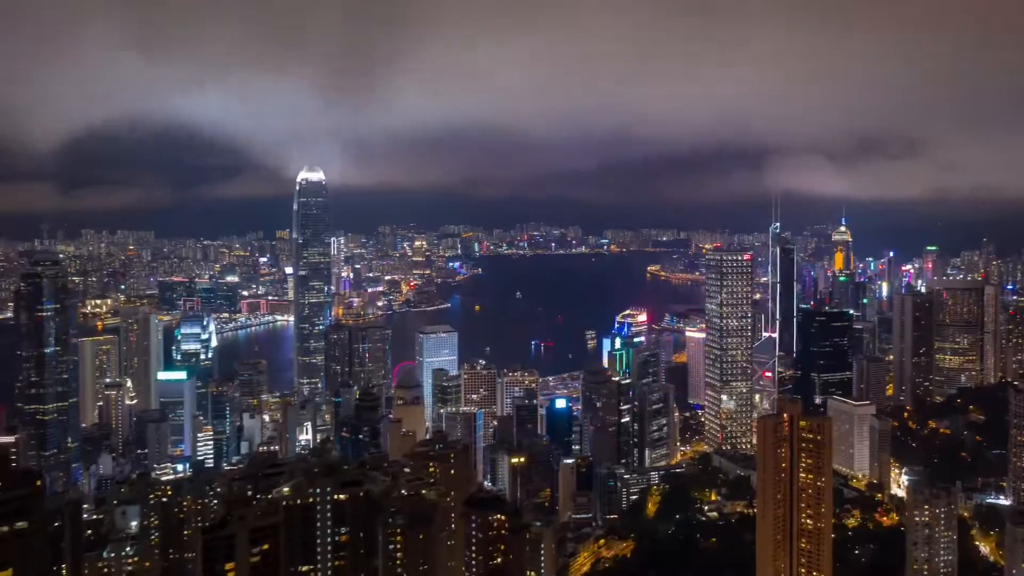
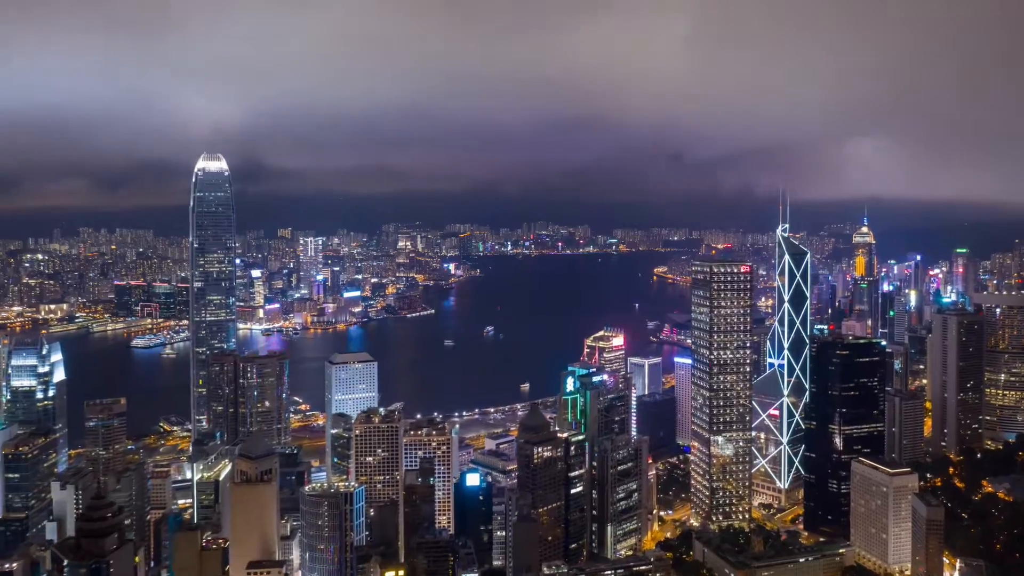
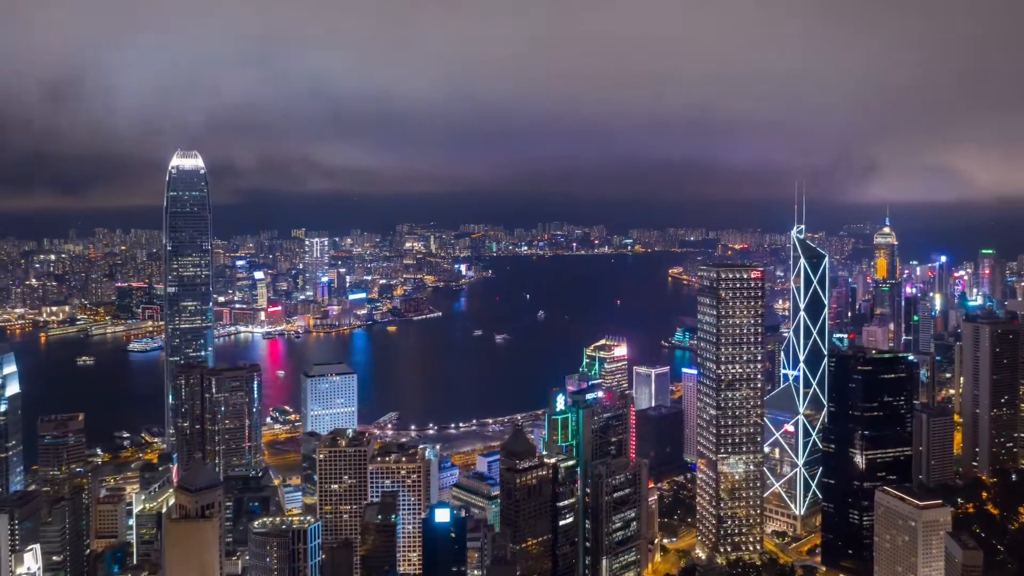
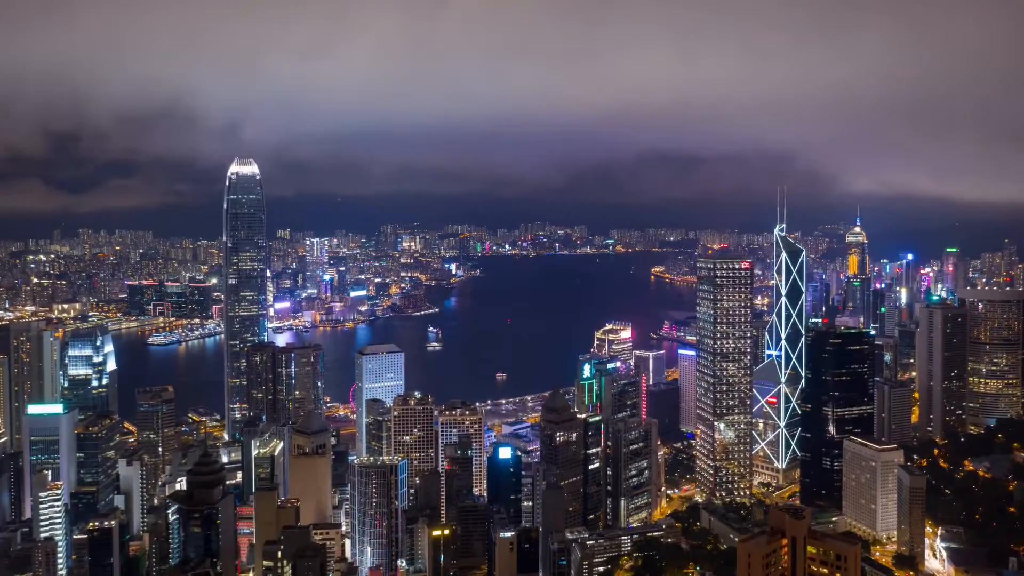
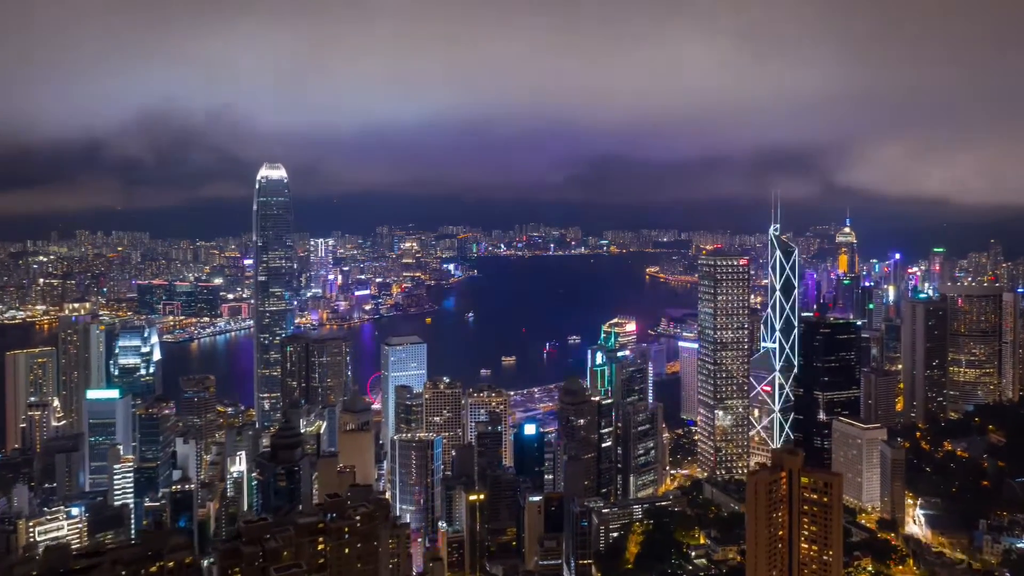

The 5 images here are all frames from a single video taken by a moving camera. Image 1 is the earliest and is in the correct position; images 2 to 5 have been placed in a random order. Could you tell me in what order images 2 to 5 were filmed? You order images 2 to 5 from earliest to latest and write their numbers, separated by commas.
5, 4, 2, 3
